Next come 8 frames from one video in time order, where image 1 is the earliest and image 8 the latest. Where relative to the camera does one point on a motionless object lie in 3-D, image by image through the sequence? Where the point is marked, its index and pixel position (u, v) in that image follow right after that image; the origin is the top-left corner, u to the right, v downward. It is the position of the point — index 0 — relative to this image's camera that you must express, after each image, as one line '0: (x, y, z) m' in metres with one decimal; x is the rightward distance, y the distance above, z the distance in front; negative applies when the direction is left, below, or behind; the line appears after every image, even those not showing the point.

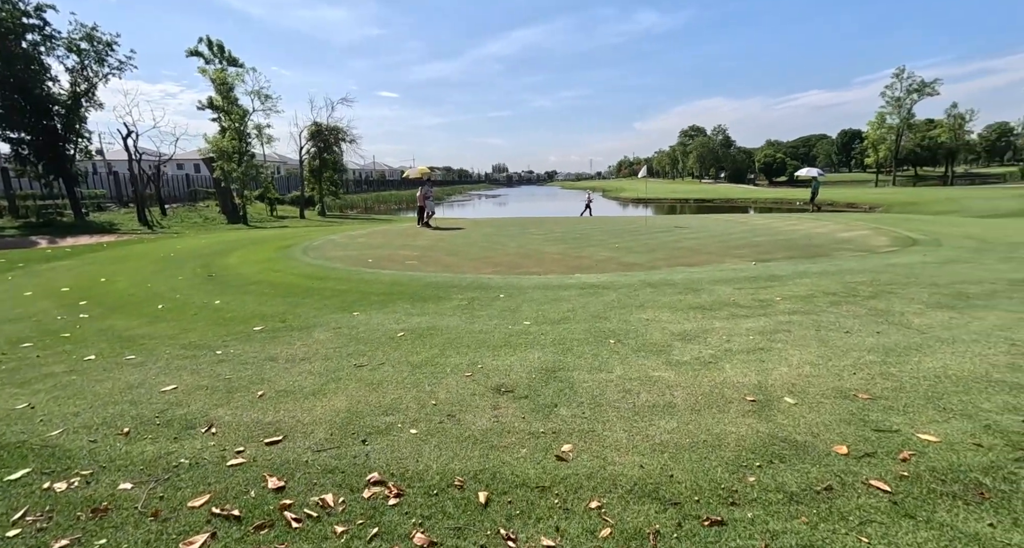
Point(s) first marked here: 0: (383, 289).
0: (-1.9, -0.2, +7.6) m
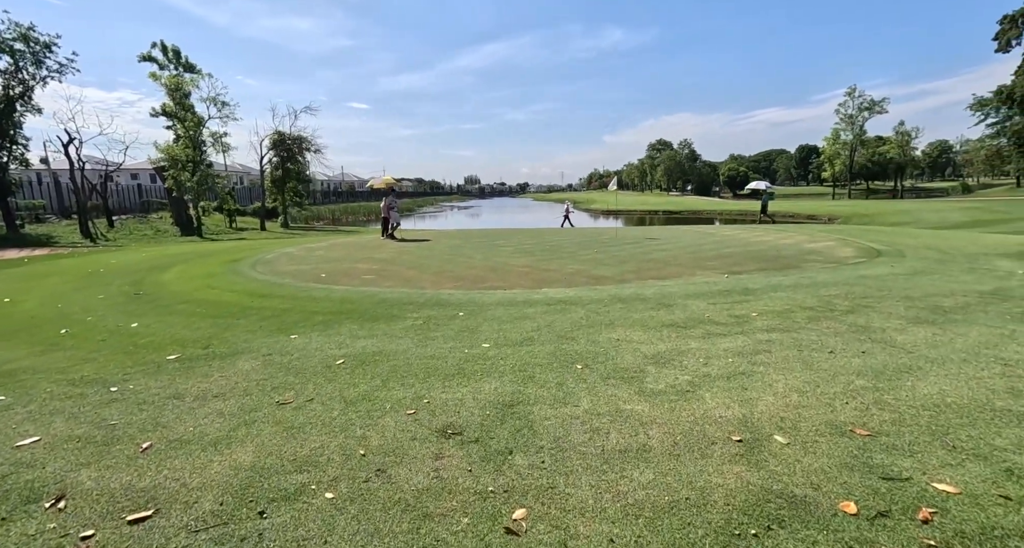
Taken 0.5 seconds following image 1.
0: (-2.4, -0.4, +7.0) m
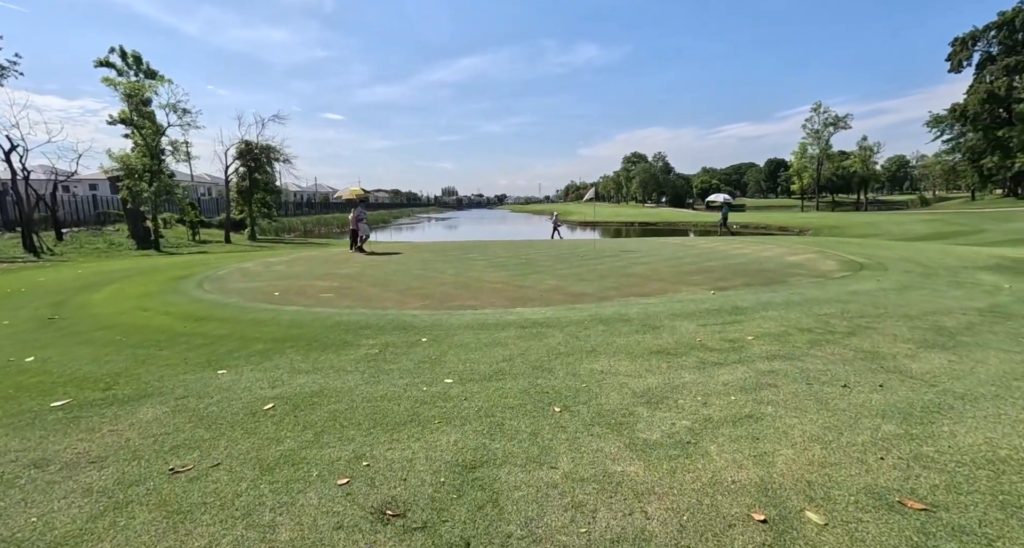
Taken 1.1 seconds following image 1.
0: (-2.8, -0.7, +6.1) m
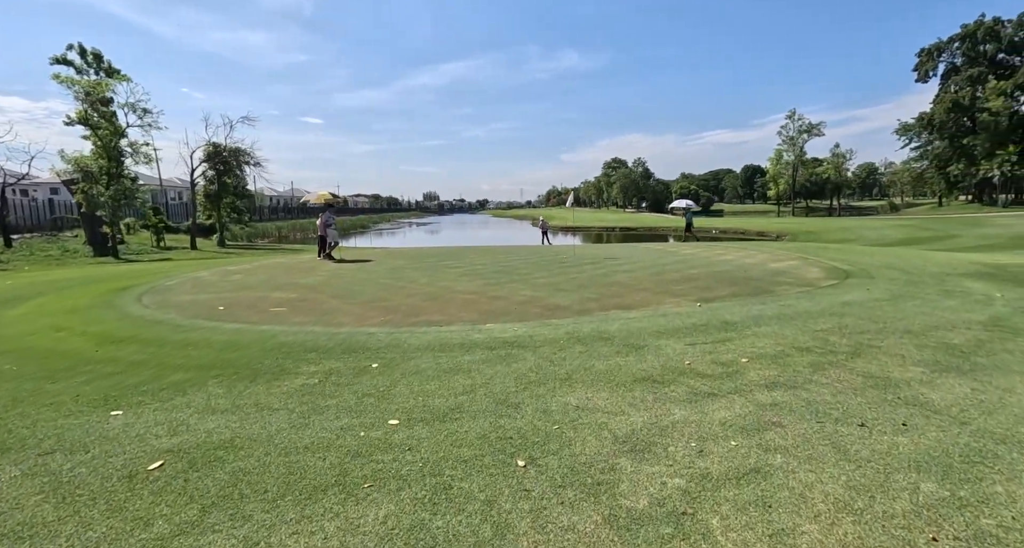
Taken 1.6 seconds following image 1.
0: (-3.1, -0.8, +5.3) m
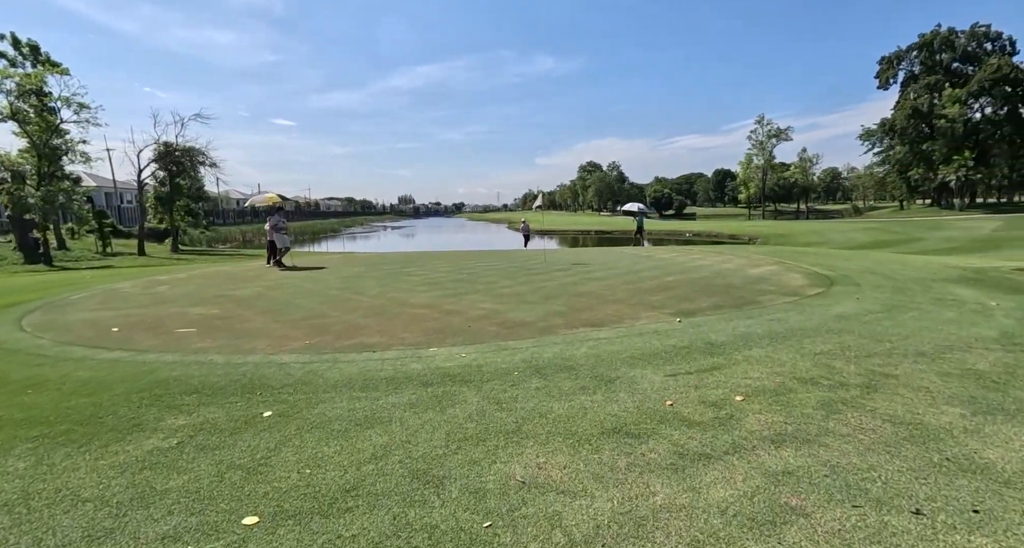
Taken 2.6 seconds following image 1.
0: (-3.6, -1.0, +4.0) m
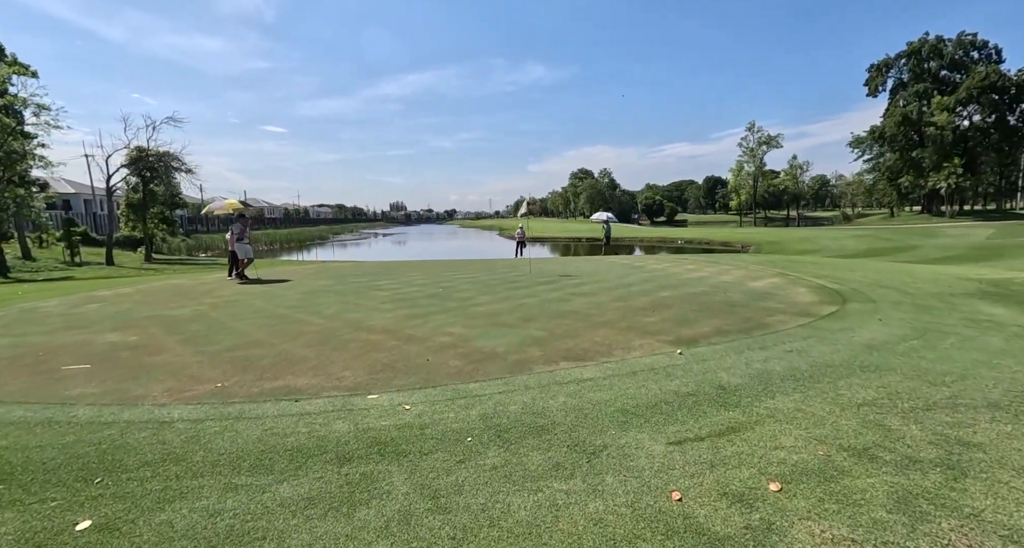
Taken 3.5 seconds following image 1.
0: (-4.0, -1.2, +2.7) m
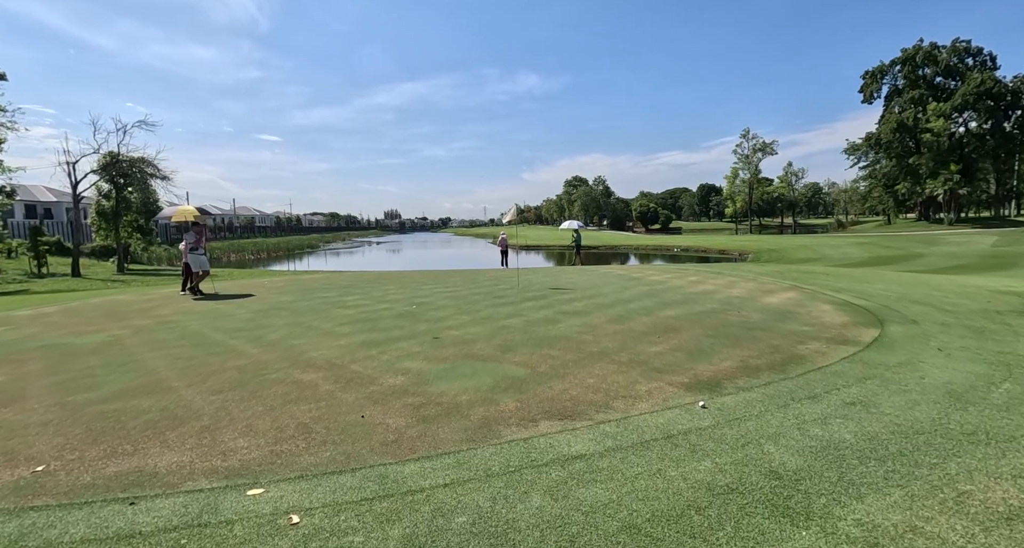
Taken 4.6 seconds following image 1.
0: (-4.2, -1.4, +1.1) m
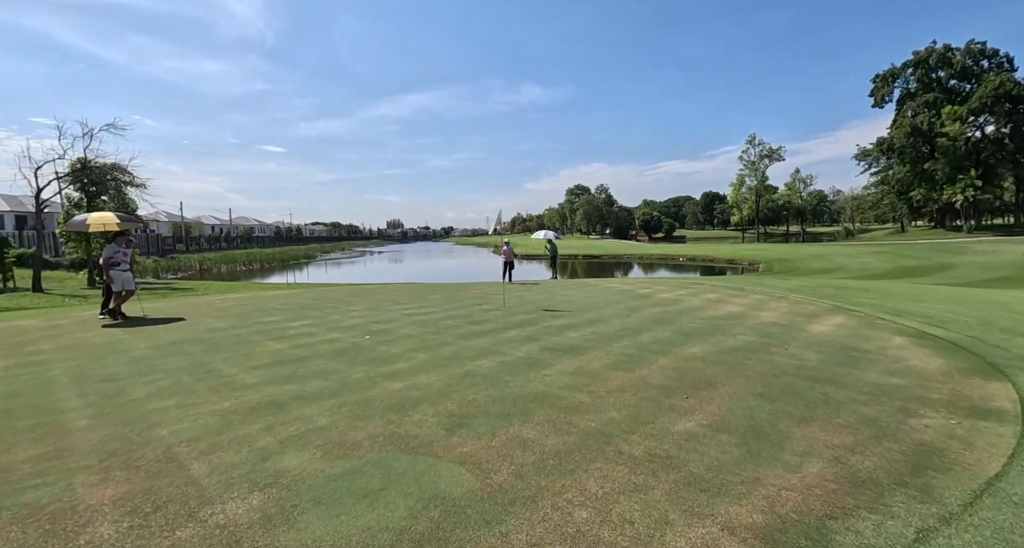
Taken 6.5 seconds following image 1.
0: (-4.7, -1.6, -1.3) m
